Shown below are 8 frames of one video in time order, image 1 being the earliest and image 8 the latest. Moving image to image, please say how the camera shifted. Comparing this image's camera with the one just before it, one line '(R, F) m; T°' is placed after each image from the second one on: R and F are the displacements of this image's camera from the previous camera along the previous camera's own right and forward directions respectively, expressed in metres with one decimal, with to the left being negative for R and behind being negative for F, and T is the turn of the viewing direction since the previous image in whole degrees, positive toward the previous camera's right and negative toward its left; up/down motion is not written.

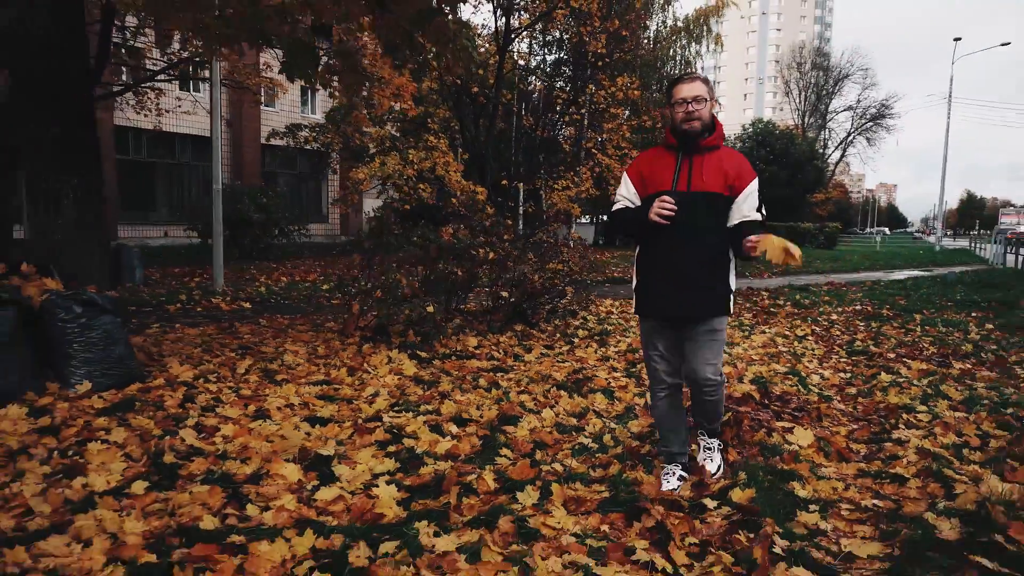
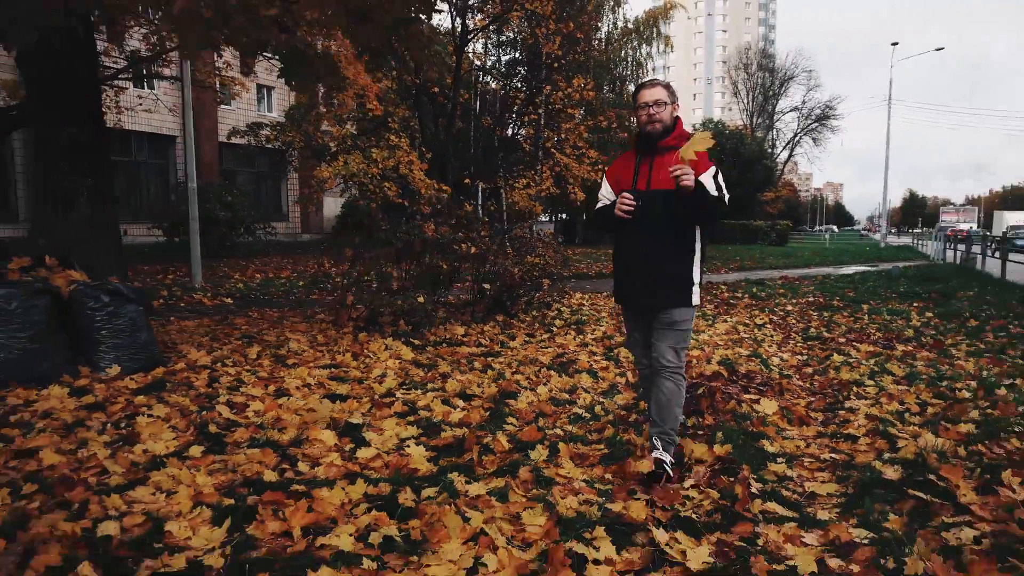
(-0.2, -0.5) m; +3°
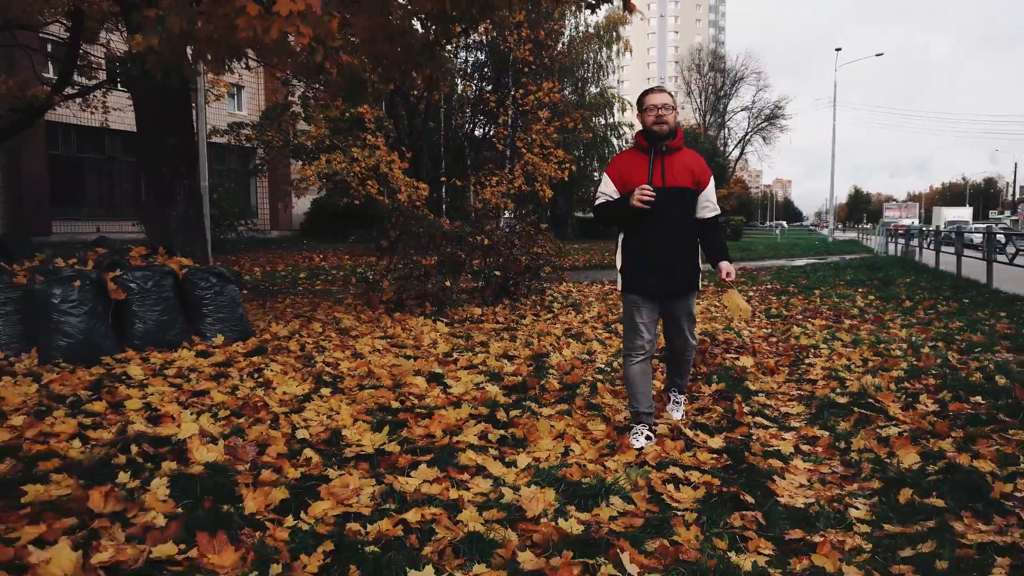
(-0.6, -1.1) m; +3°
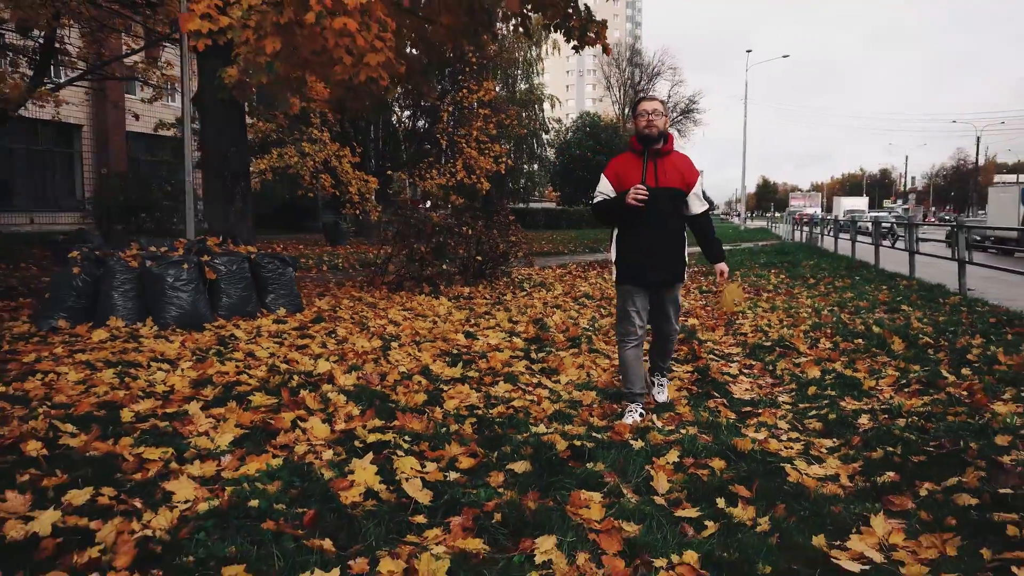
(-0.8, -1.6) m; +6°
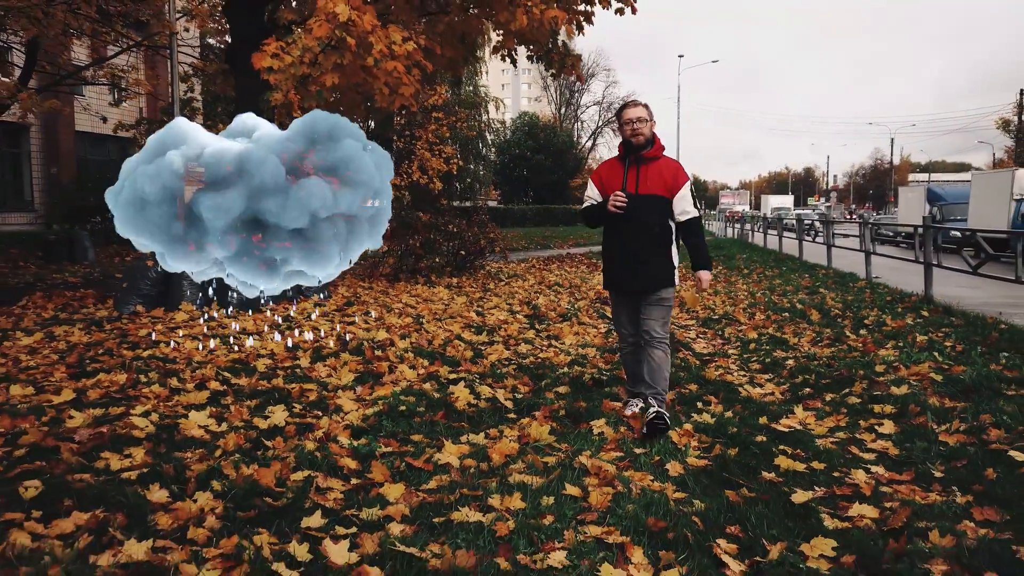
(-0.7, -1.5) m; +5°
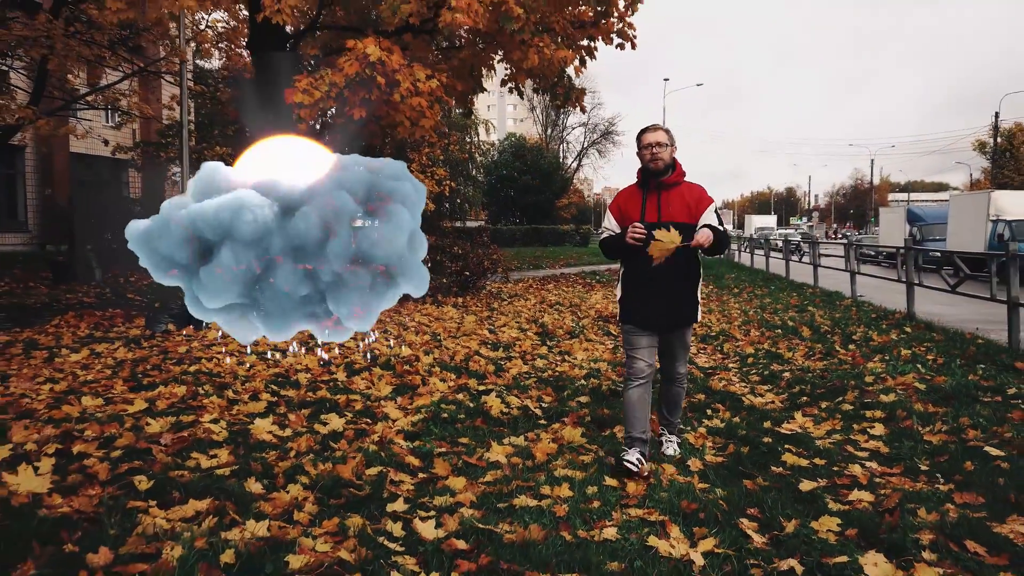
(-0.3, -0.5) m; +1°
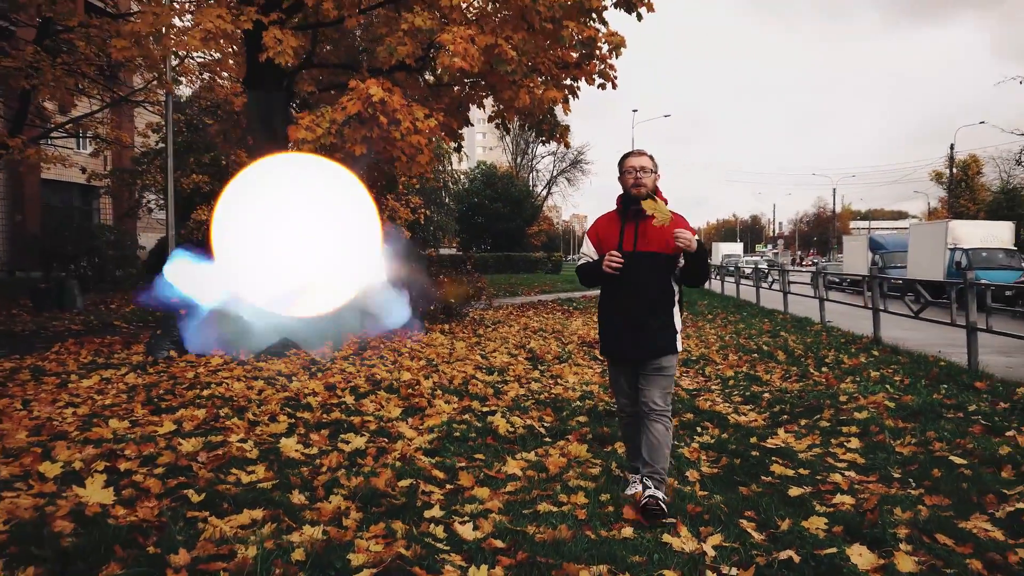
(-0.2, -0.4) m; +2°
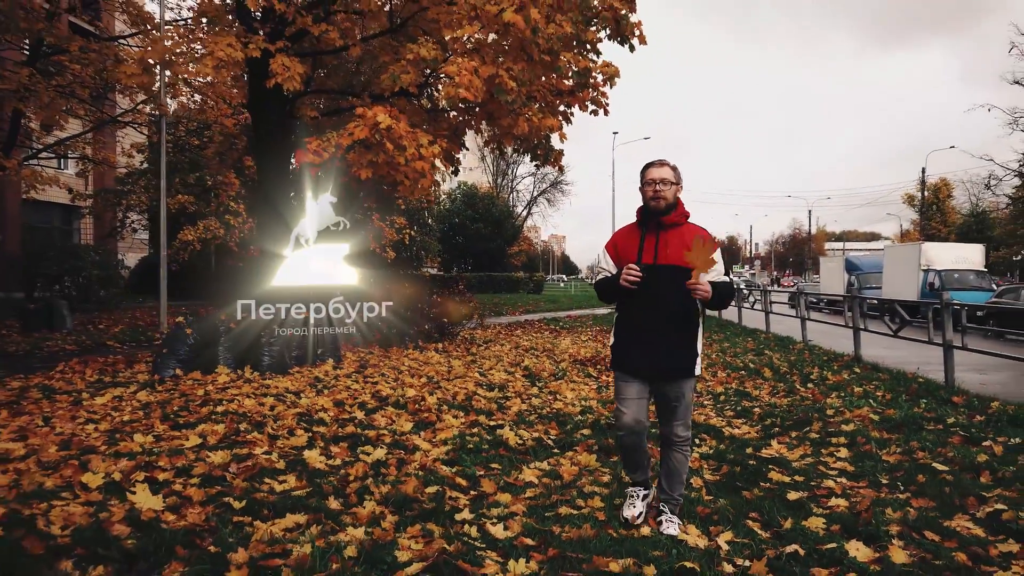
(-0.2, -0.3) m; +2°
